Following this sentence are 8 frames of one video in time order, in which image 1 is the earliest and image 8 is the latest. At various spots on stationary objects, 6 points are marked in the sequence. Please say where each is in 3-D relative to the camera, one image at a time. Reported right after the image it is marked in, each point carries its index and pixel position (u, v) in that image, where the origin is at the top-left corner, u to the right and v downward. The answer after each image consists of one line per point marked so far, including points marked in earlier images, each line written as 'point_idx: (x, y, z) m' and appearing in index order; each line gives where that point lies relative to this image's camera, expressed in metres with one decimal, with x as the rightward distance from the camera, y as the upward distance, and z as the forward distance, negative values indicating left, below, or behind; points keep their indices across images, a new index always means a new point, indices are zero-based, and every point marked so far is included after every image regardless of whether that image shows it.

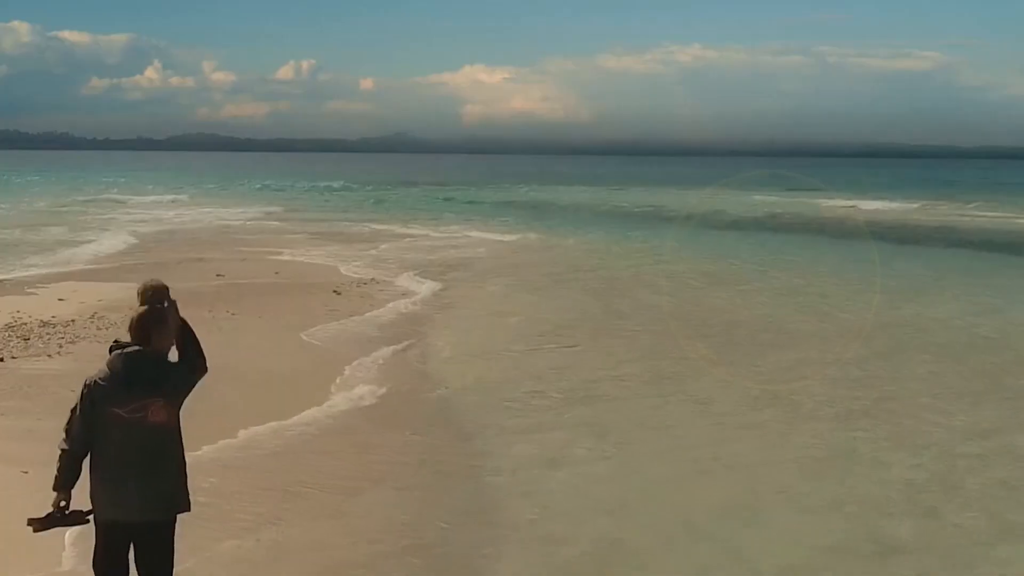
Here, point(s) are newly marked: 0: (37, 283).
0: (-8.3, +0.1, +15.7) m
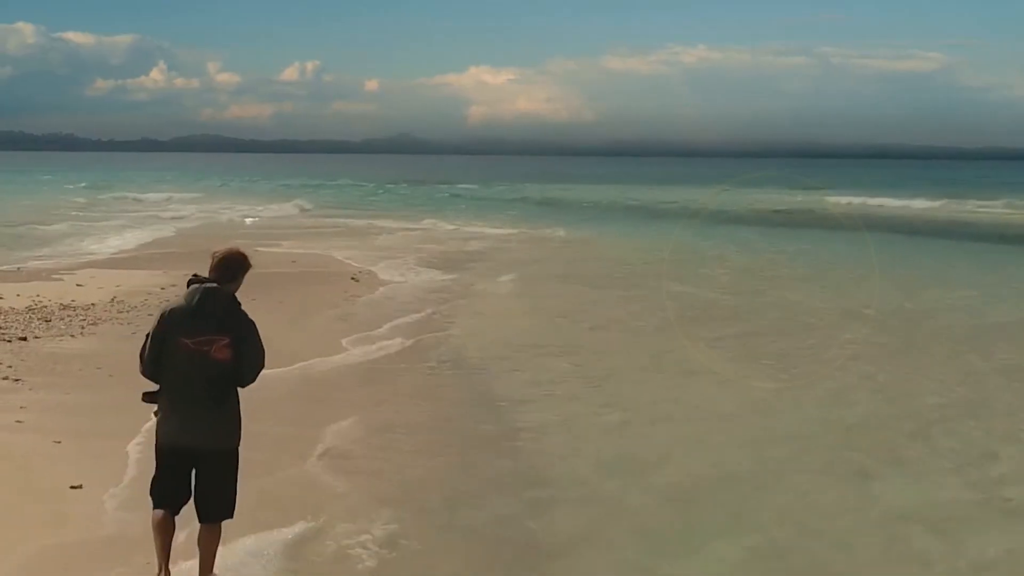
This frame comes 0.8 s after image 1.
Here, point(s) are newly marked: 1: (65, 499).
0: (-8.0, +0.3, +15.8) m
1: (-3.2, -1.5, +6.5) m
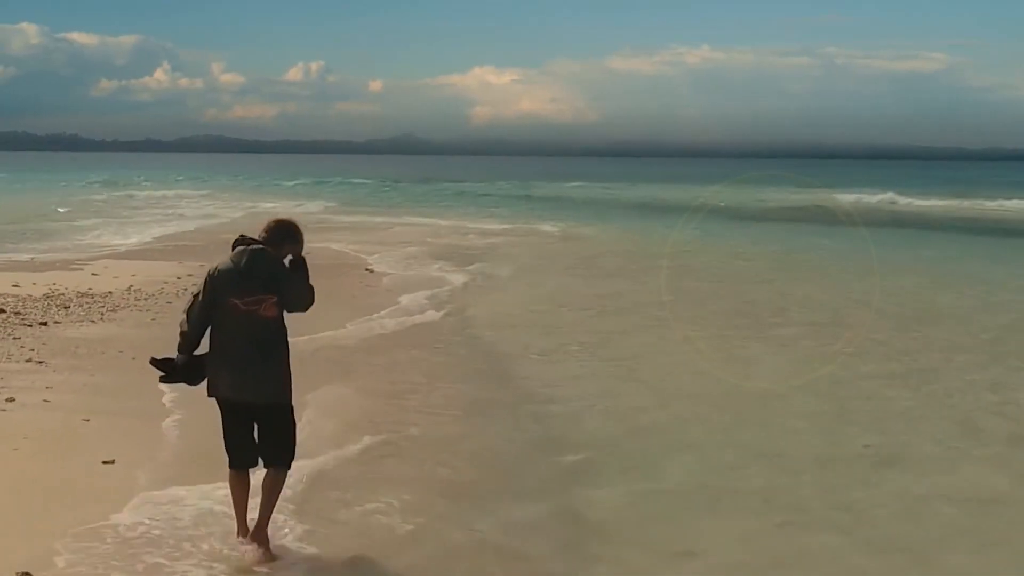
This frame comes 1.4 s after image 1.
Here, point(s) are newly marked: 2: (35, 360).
0: (-7.8, +0.4, +15.8) m
1: (-3.0, -1.3, +6.5) m
2: (-4.7, -0.7, +8.9) m
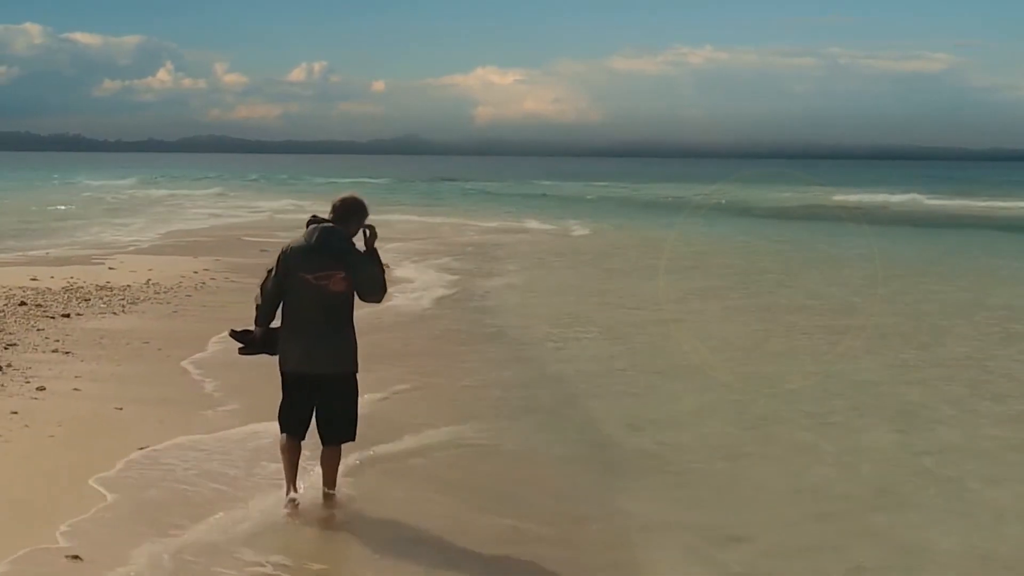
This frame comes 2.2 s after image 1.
0: (-7.5, +0.5, +15.7) m
1: (-2.7, -1.2, +6.4) m
2: (-4.4, -0.6, +8.9) m
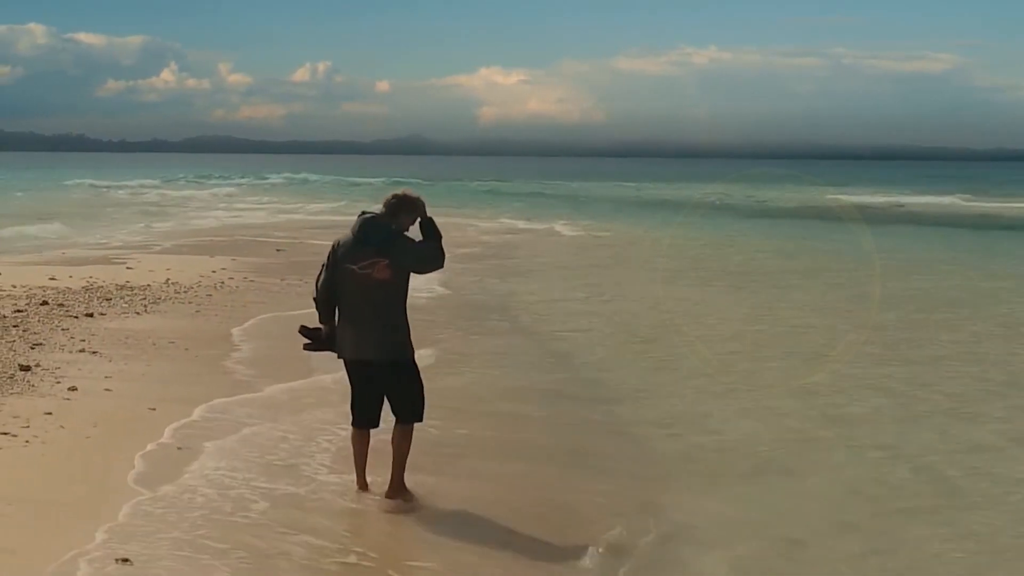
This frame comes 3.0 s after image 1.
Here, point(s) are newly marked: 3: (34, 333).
0: (-7.2, +0.5, +15.7) m
1: (-2.4, -1.2, +6.4) m
2: (-4.1, -0.6, +8.8) m
3: (-4.9, -0.5, +9.3) m
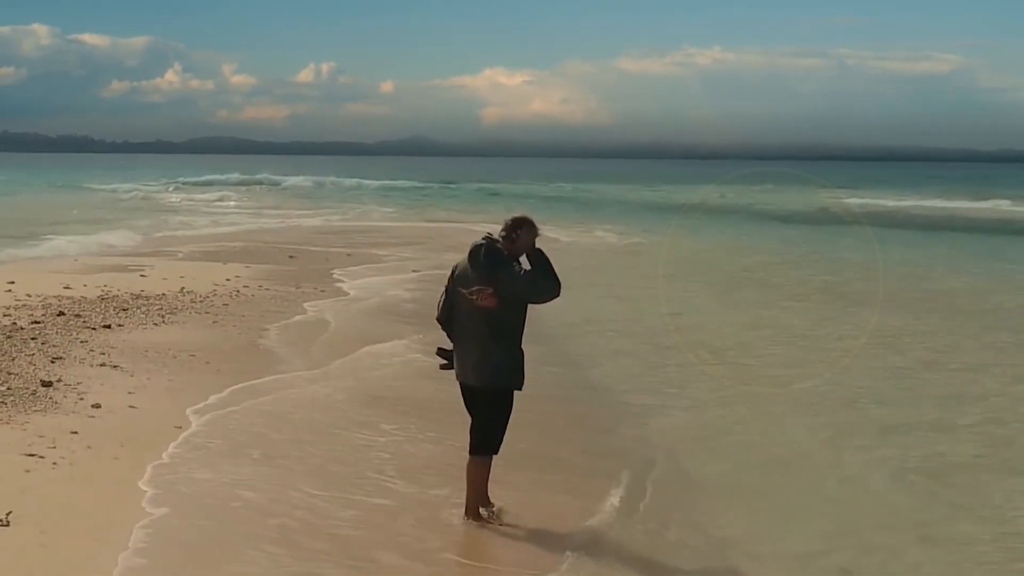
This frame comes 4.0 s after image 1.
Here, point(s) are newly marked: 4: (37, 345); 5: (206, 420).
0: (-6.9, +0.4, +15.6) m
1: (-2.2, -1.4, +6.3) m
2: (-3.9, -0.7, +8.7) m
3: (-4.7, -0.6, +9.2) m
4: (-4.8, -0.6, +9.3) m
5: (-2.5, -1.1, +7.5) m
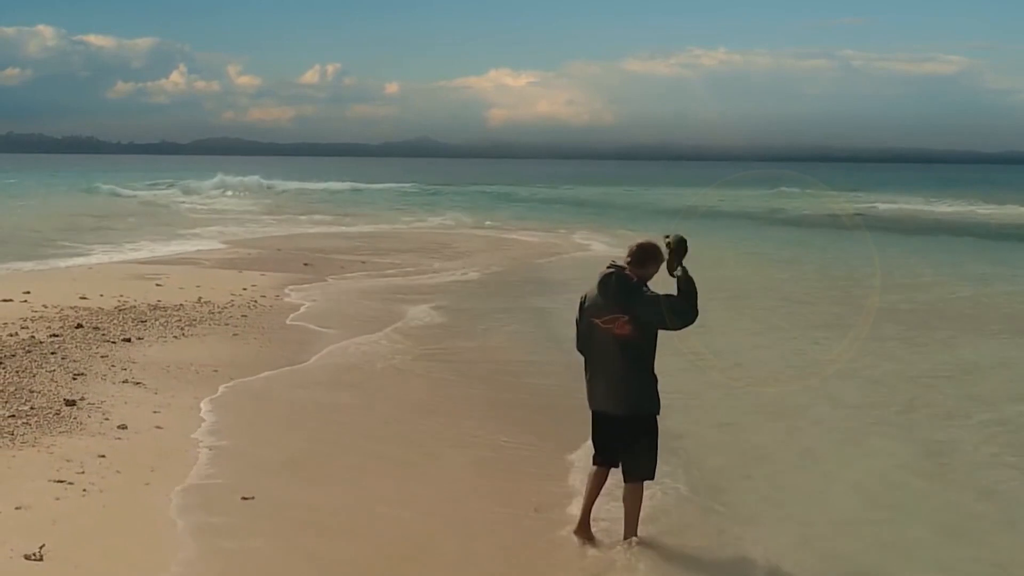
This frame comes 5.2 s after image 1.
0: (-6.6, +0.3, +15.4) m
1: (-1.9, -1.5, +6.1) m
2: (-3.6, -0.9, +8.5) m
3: (-4.4, -0.7, +9.0) m
4: (-4.6, -0.7, +9.1) m
5: (-2.3, -1.2, +7.4) m
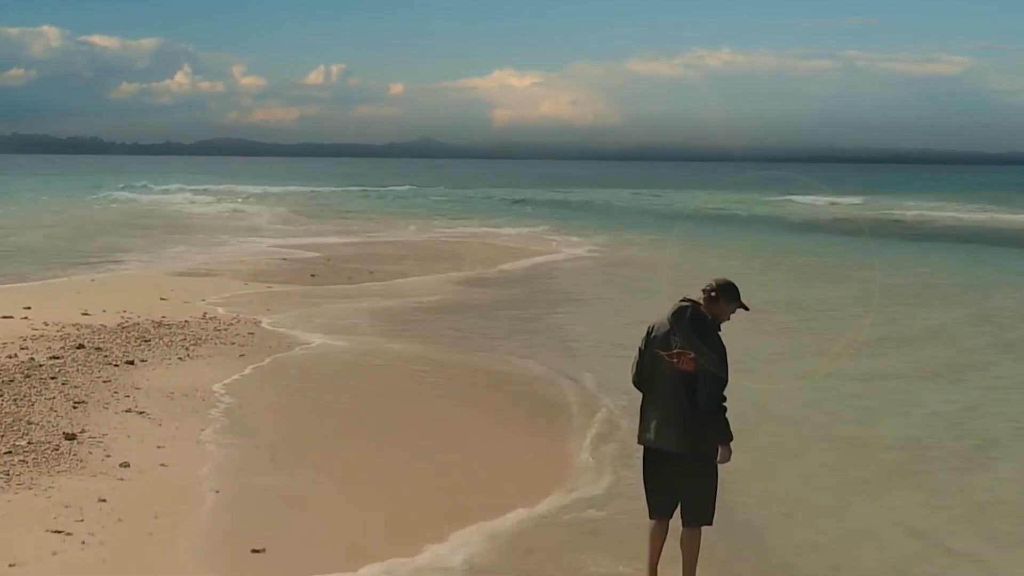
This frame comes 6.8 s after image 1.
0: (-6.4, +0.1, +15.0) m
1: (-1.7, -1.7, +5.7) m
2: (-3.4, -1.1, +8.1) m
3: (-4.2, -0.9, +8.7) m
4: (-4.4, -0.9, +8.7) m
5: (-2.1, -1.5, +7.0) m
